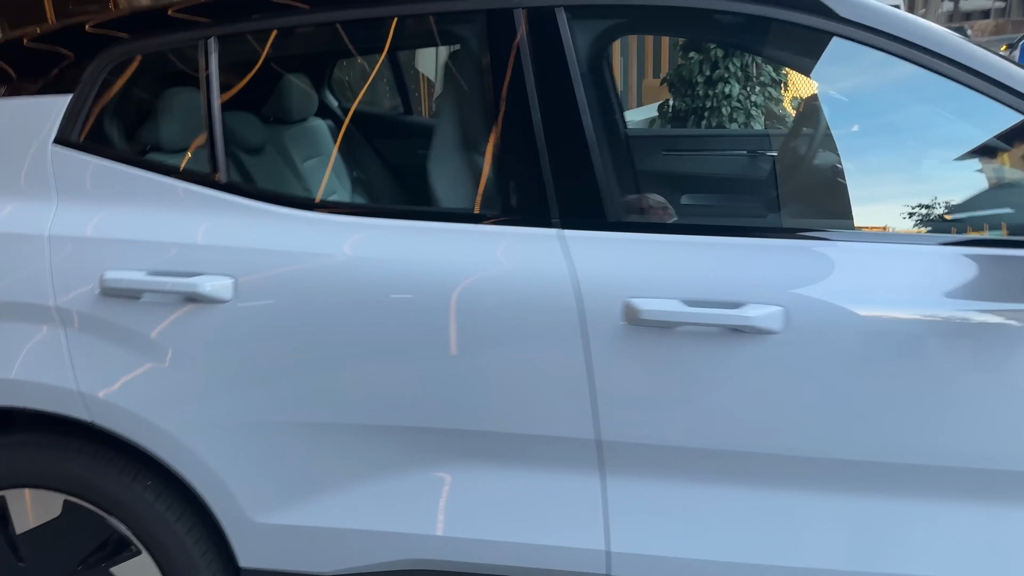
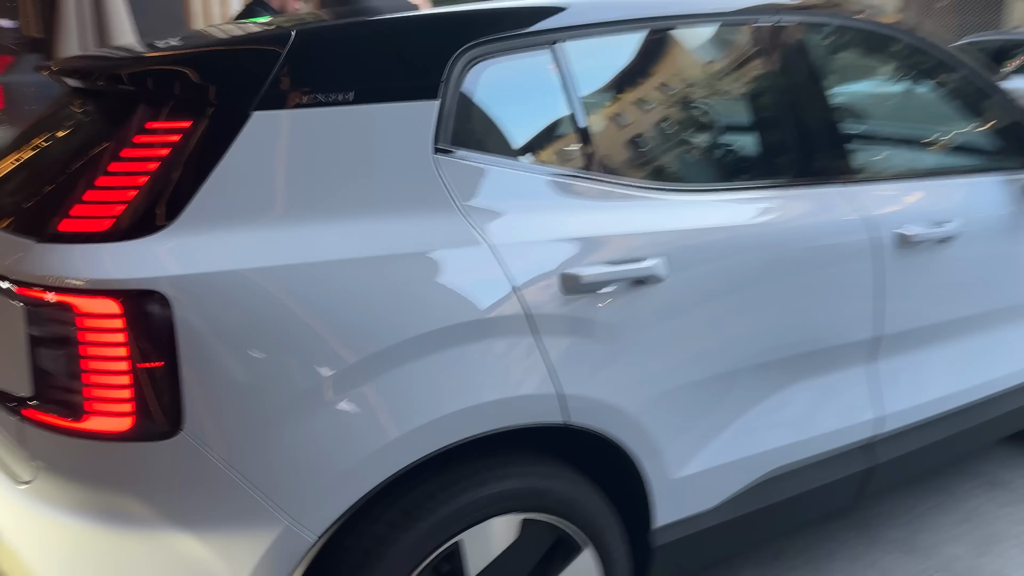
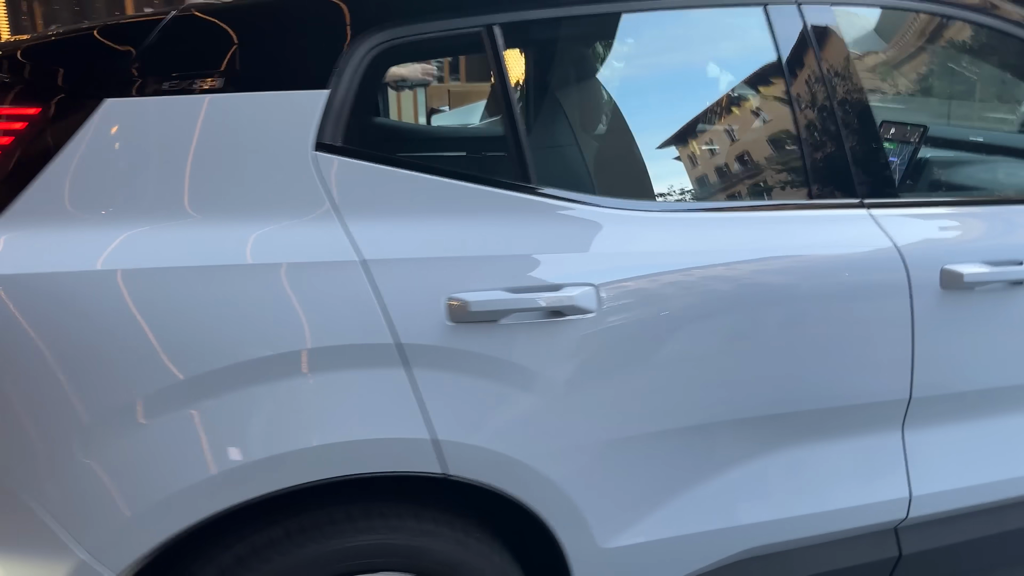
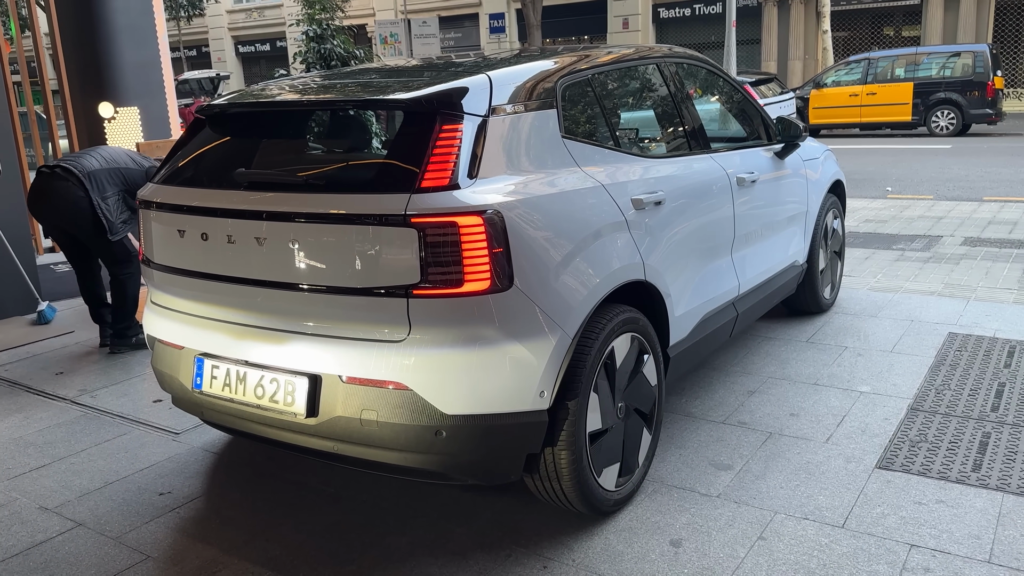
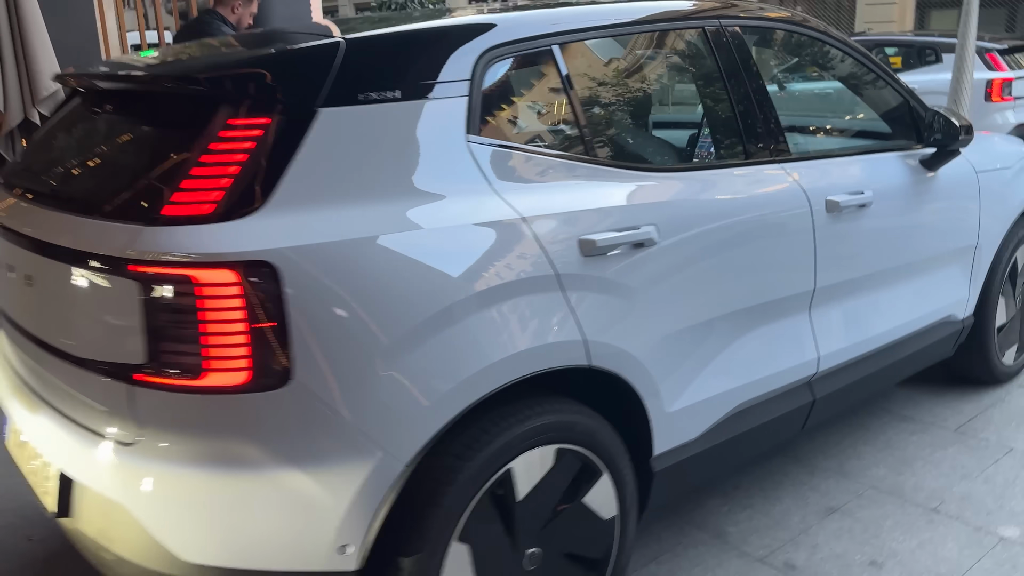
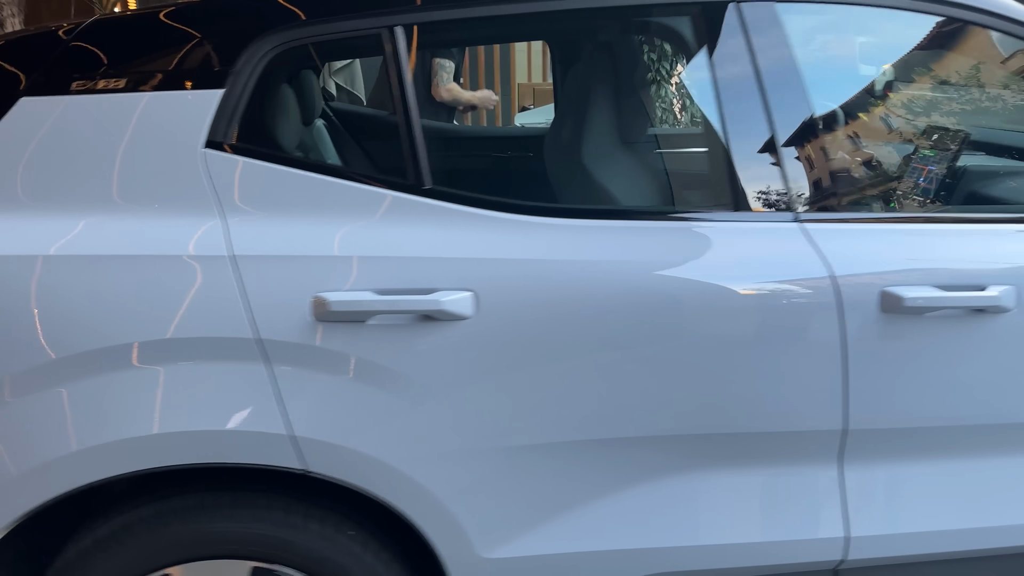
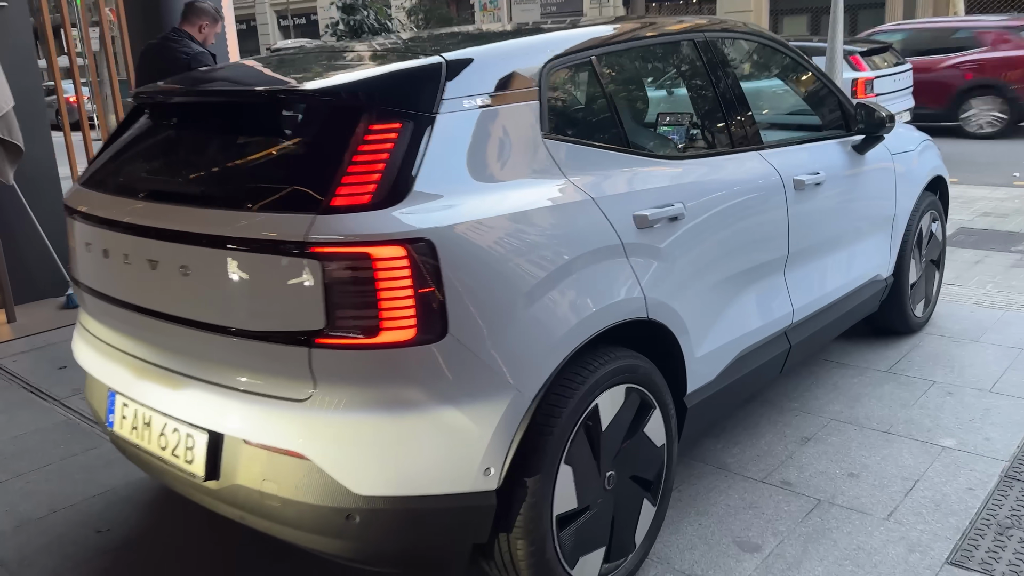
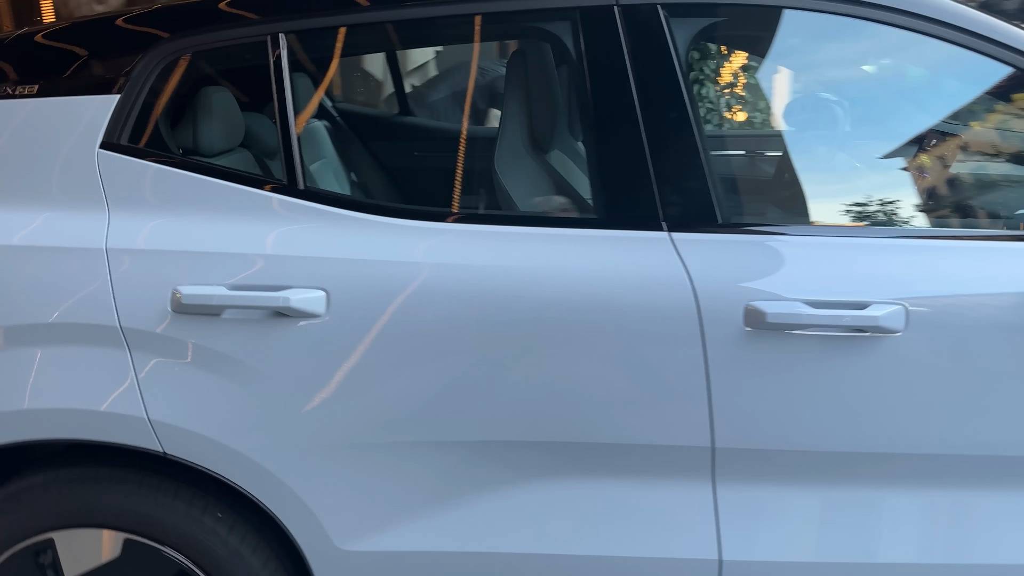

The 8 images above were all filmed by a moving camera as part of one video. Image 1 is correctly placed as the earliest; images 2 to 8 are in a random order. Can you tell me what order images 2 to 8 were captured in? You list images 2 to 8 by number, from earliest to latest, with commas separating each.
8, 6, 3, 2, 5, 7, 4
